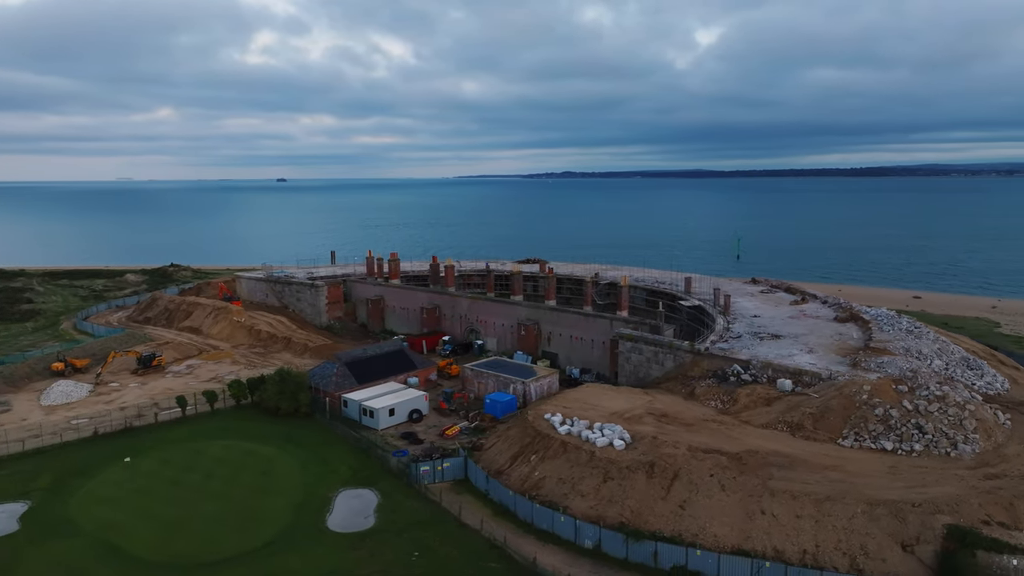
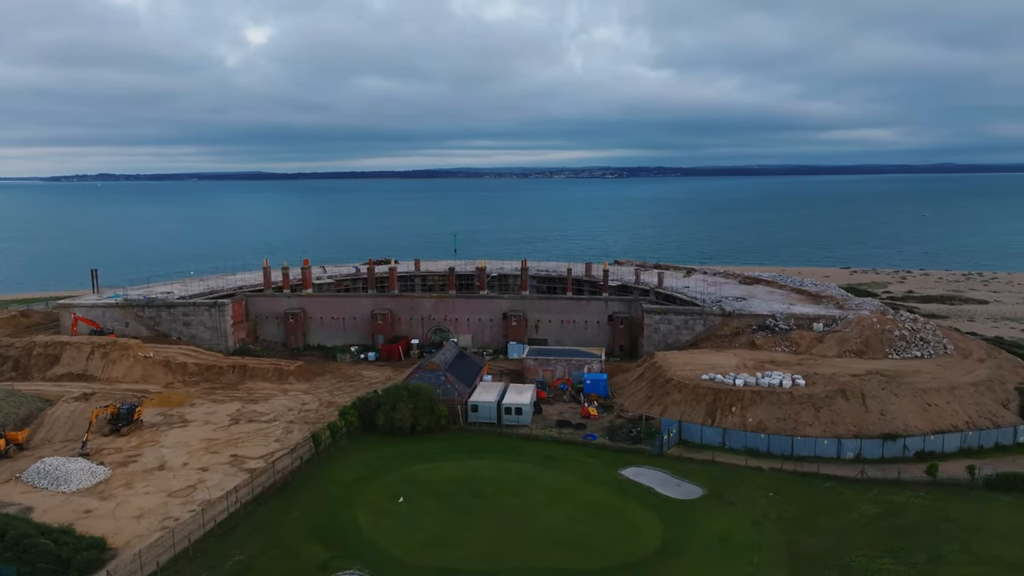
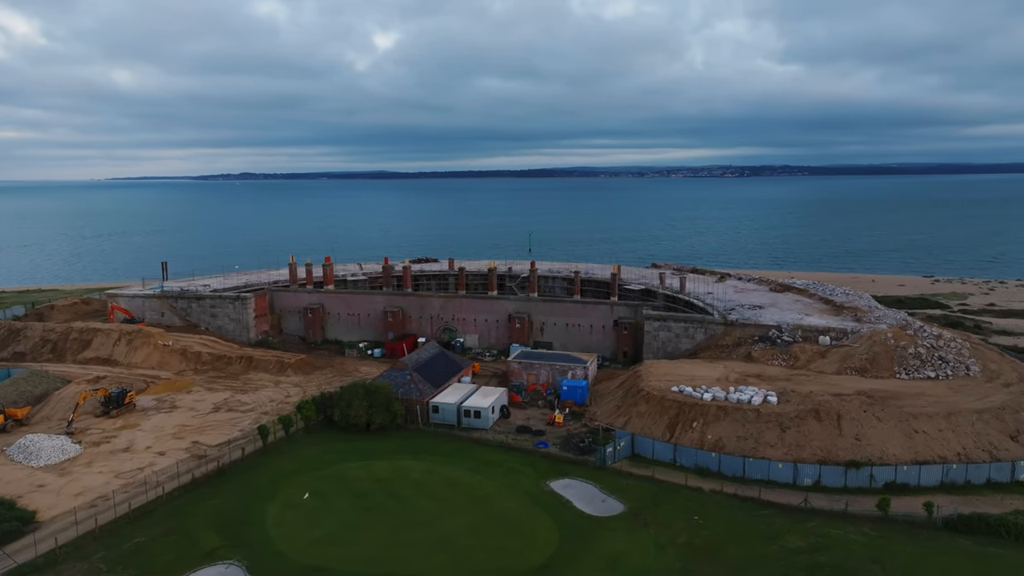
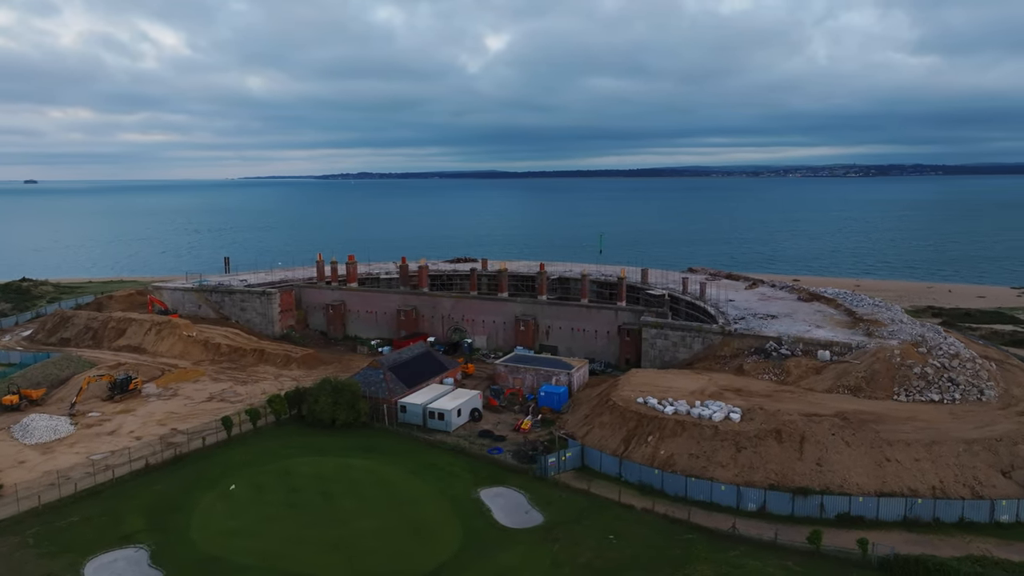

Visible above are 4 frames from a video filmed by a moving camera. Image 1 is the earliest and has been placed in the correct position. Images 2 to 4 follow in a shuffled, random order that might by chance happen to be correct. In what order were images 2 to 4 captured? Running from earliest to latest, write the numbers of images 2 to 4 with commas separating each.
4, 3, 2
